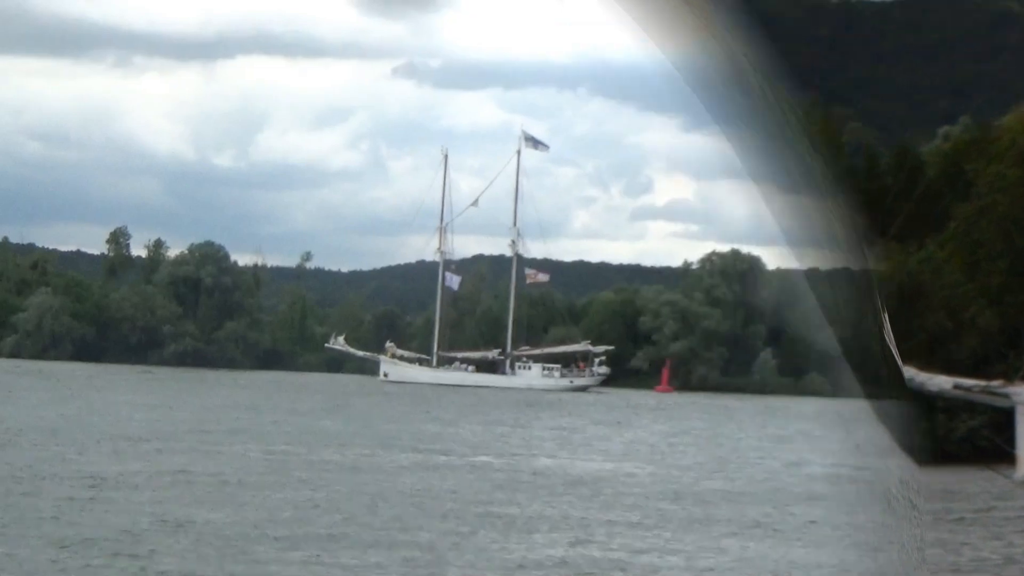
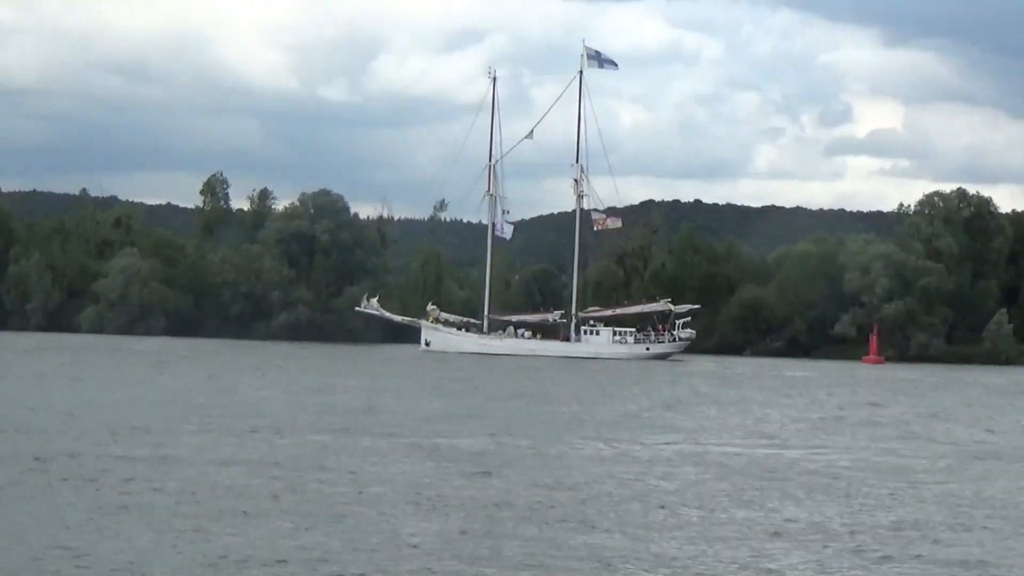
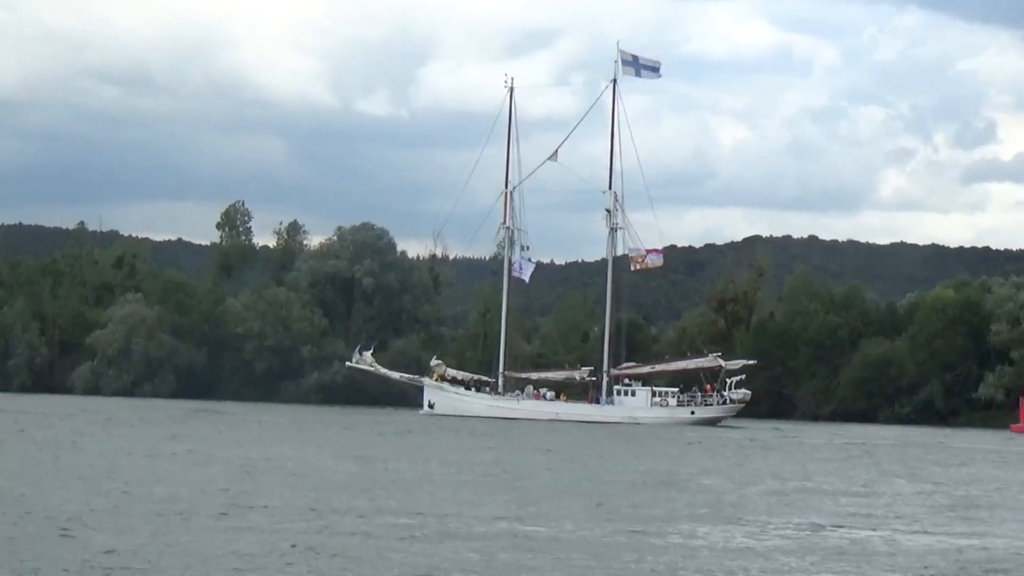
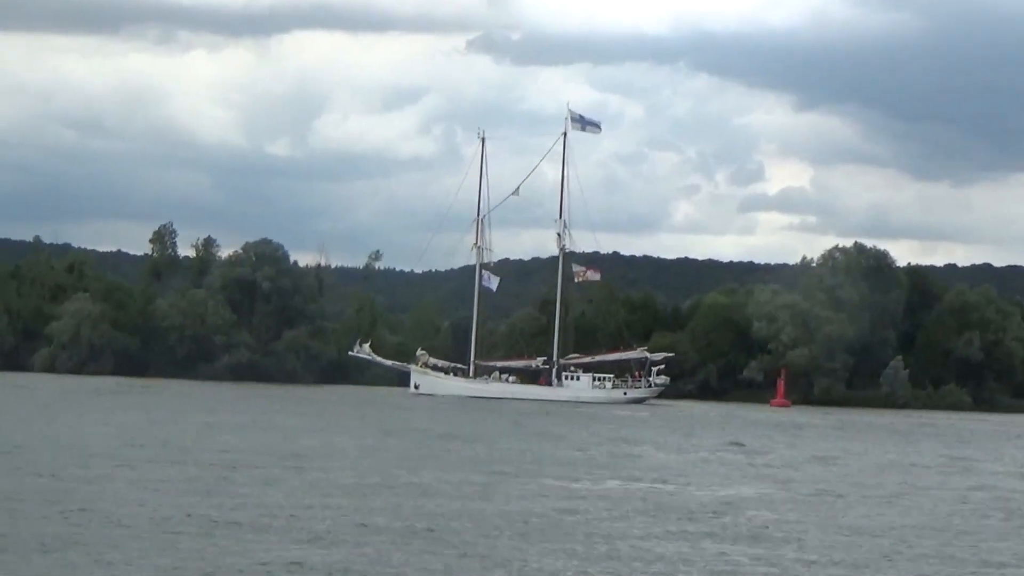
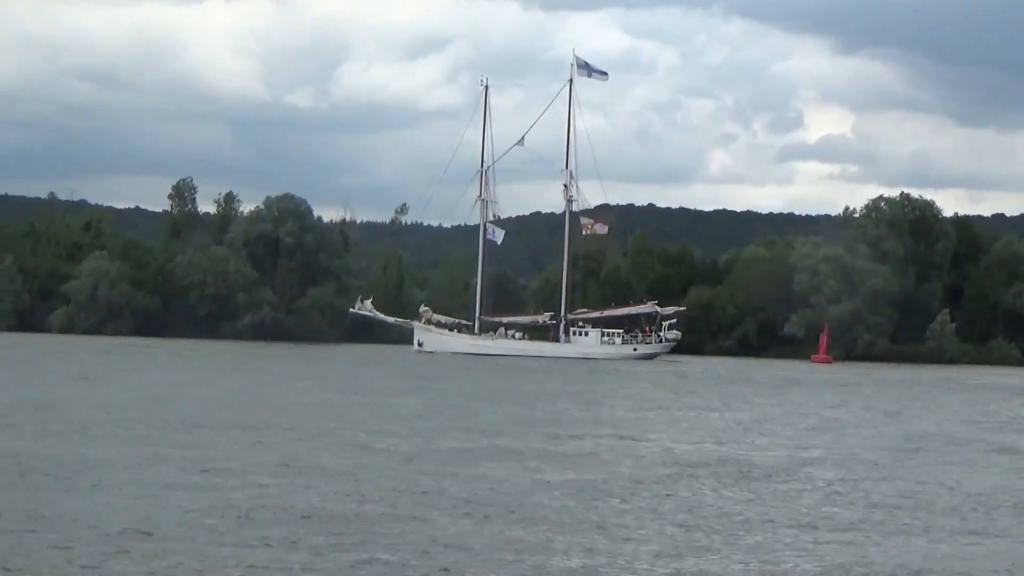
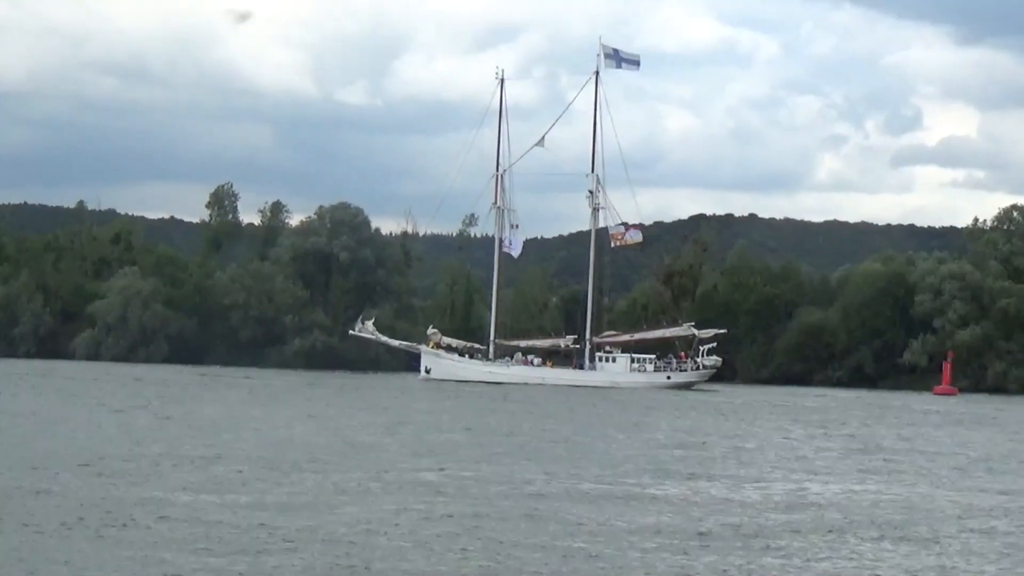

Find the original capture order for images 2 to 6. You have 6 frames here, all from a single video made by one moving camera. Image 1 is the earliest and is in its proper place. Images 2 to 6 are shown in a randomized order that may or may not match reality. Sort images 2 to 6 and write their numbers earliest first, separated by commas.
4, 5, 2, 6, 3
